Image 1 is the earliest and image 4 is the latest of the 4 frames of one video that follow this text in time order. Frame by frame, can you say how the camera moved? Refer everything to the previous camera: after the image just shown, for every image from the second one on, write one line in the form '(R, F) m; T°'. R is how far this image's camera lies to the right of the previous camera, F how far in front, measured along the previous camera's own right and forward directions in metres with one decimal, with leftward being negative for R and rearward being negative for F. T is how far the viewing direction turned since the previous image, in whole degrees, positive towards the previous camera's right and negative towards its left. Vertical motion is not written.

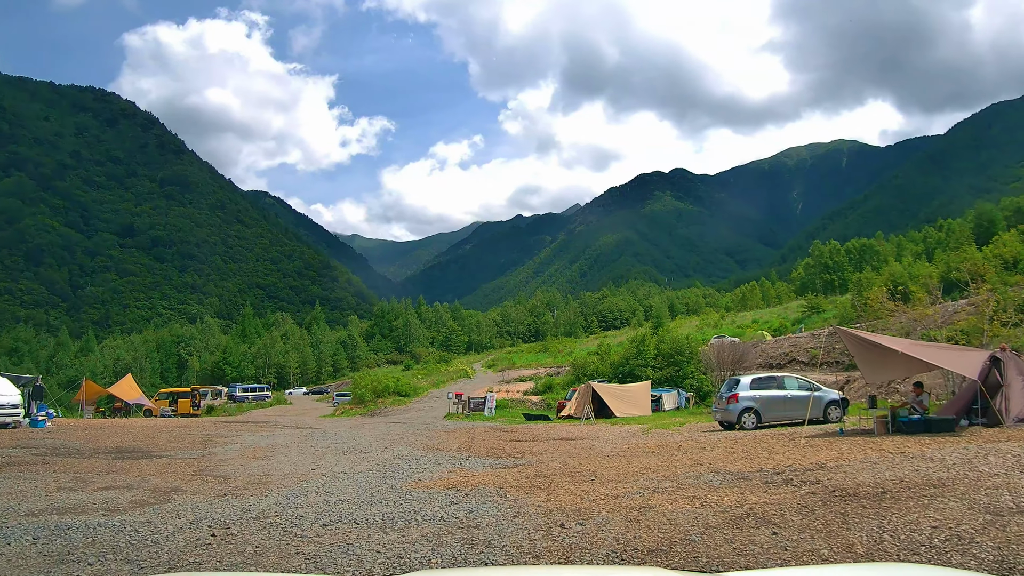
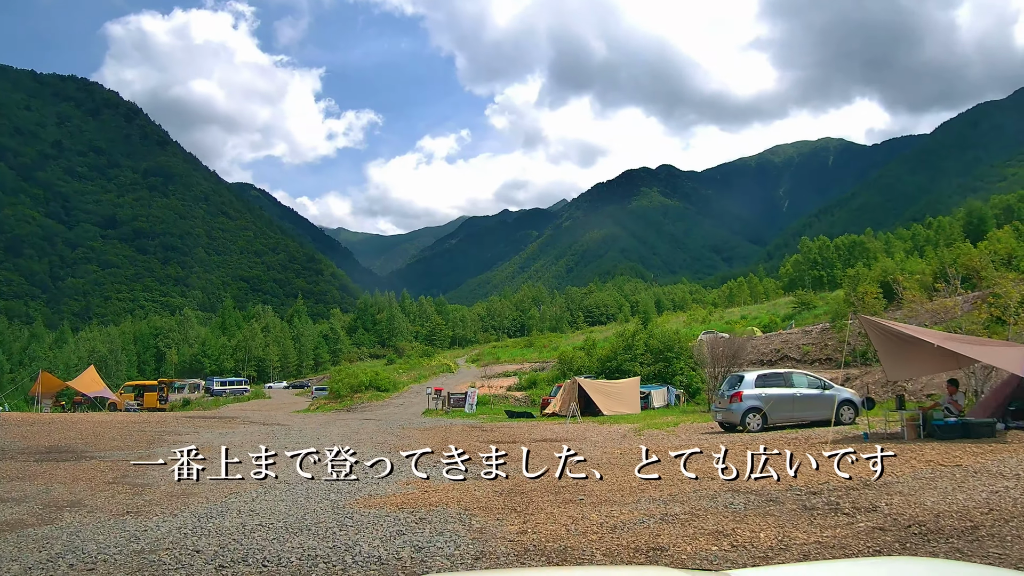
(+0.2, +1.5) m; +1°
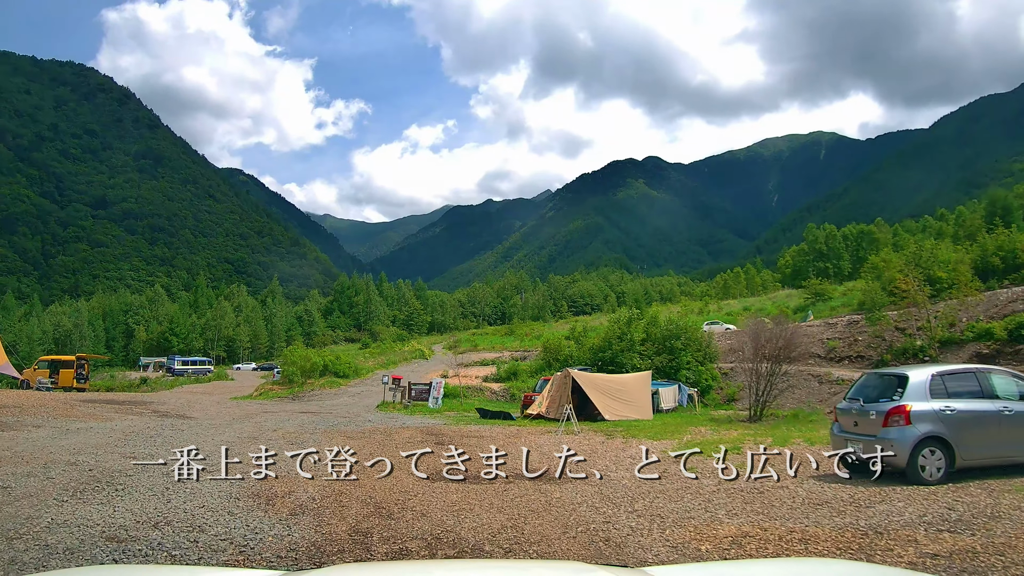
(+0.2, +5.8) m; +2°
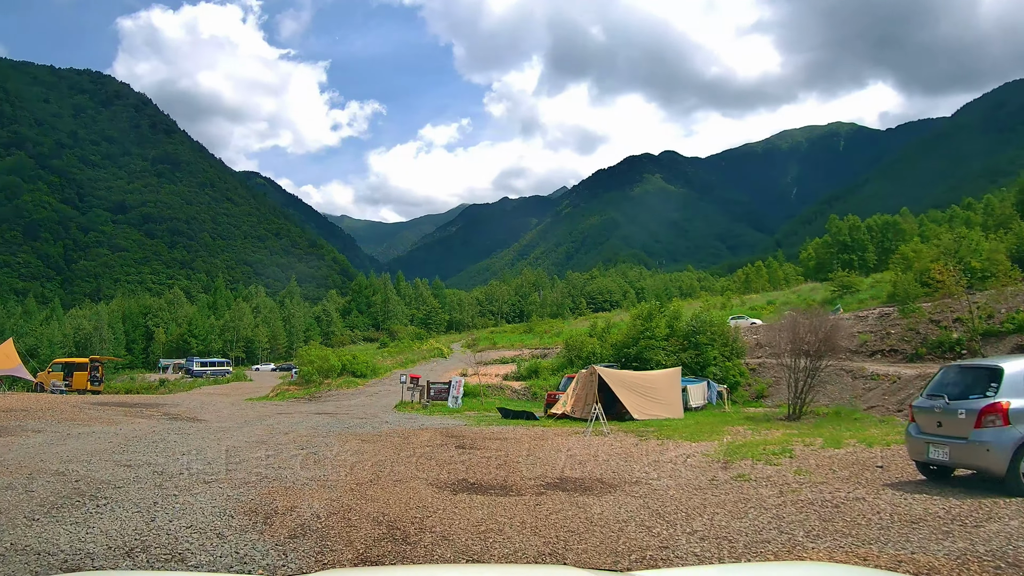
(-0.1, +0.8) m; -2°
